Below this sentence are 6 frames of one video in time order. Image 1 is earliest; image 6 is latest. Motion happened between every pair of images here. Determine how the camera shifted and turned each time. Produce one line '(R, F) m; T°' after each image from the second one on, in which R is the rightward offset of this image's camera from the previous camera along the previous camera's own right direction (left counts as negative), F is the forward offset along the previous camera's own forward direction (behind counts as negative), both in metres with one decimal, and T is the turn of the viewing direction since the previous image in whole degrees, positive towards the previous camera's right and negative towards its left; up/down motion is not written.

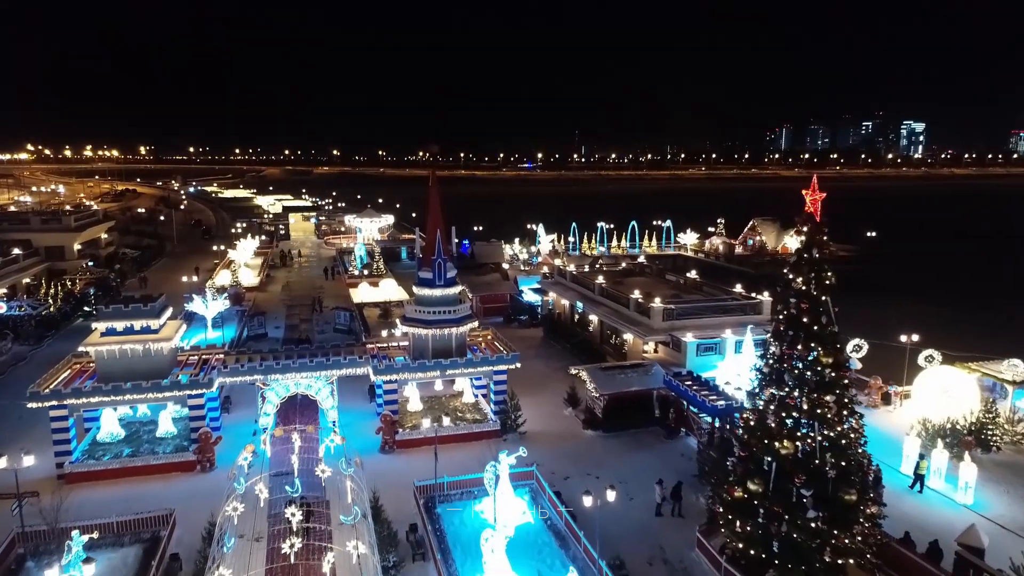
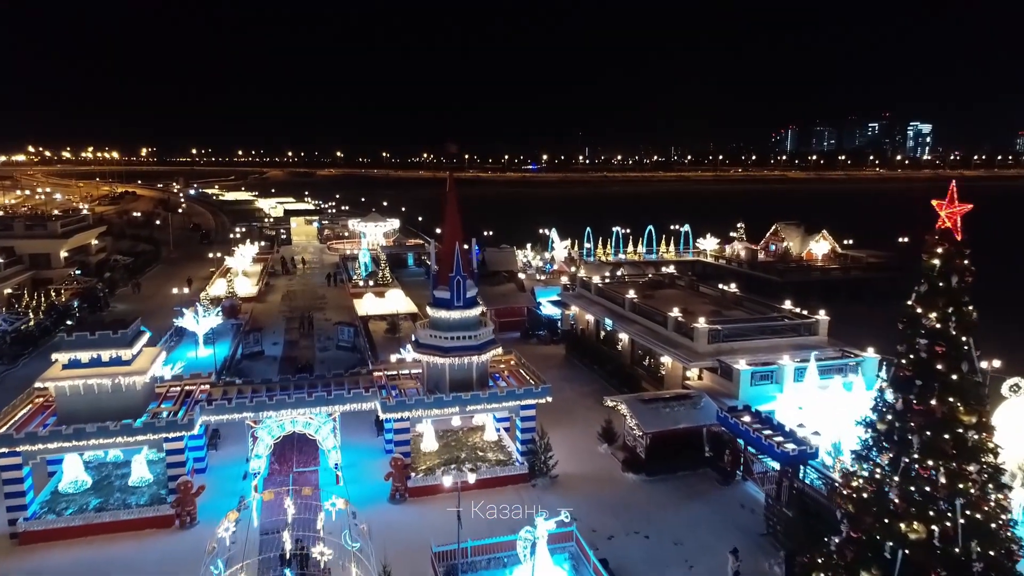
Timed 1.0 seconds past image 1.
(-0.5, +2.2) m; 0°
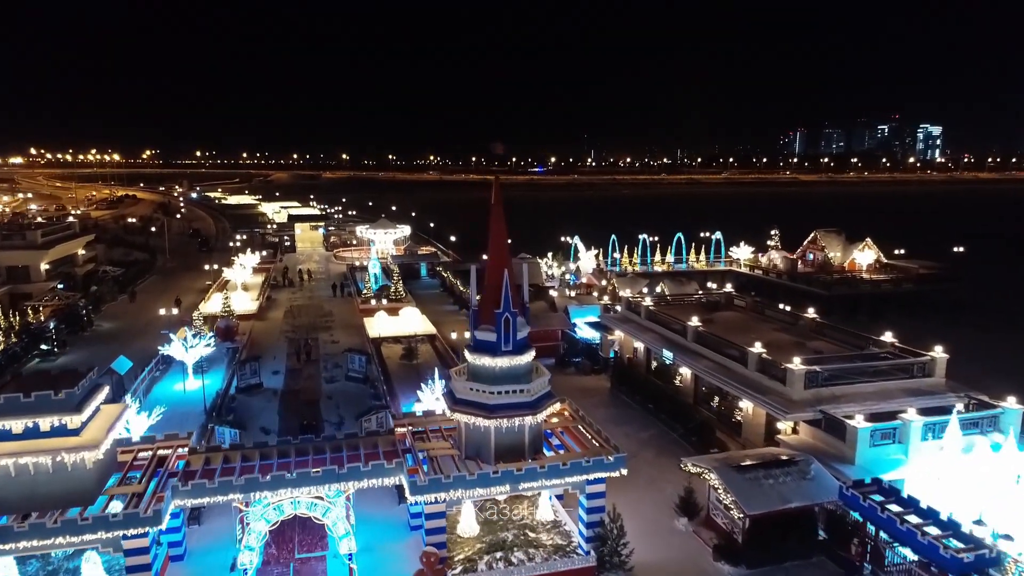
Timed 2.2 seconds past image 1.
(-0.9, +3.1) m; 0°
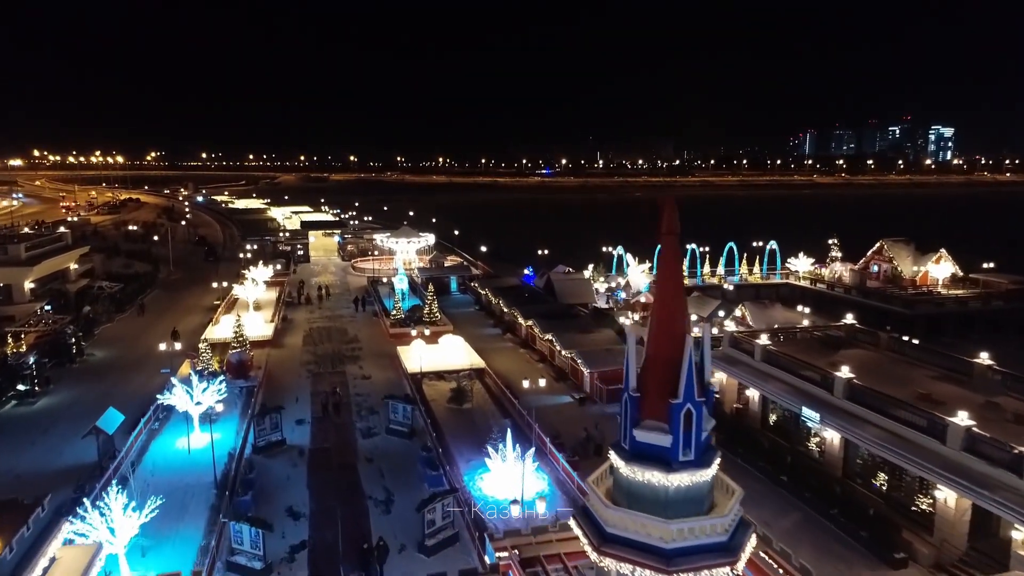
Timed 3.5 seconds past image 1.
(-1.8, +3.9) m; 0°
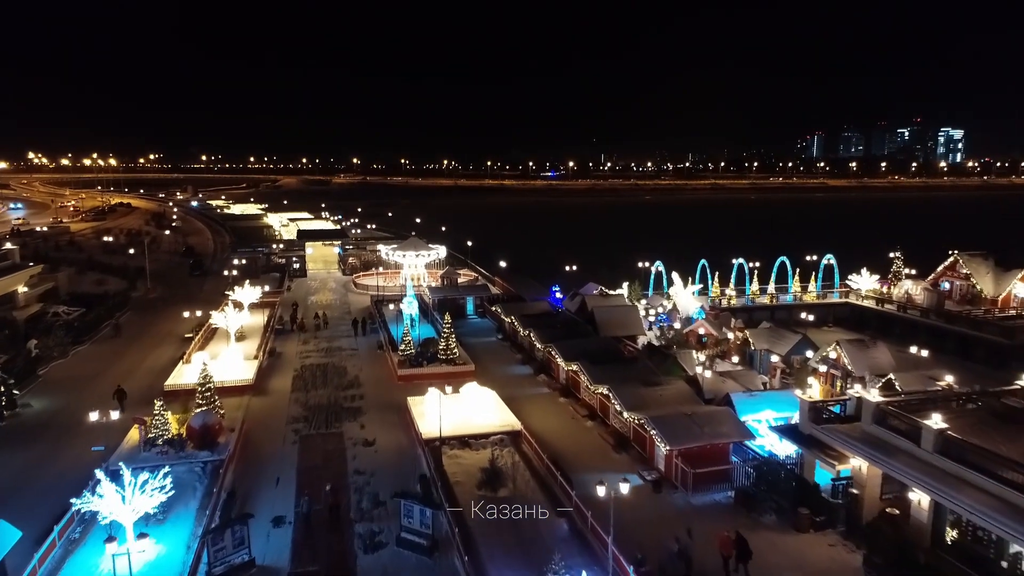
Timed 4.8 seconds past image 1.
(-1.0, +4.8) m; 0°
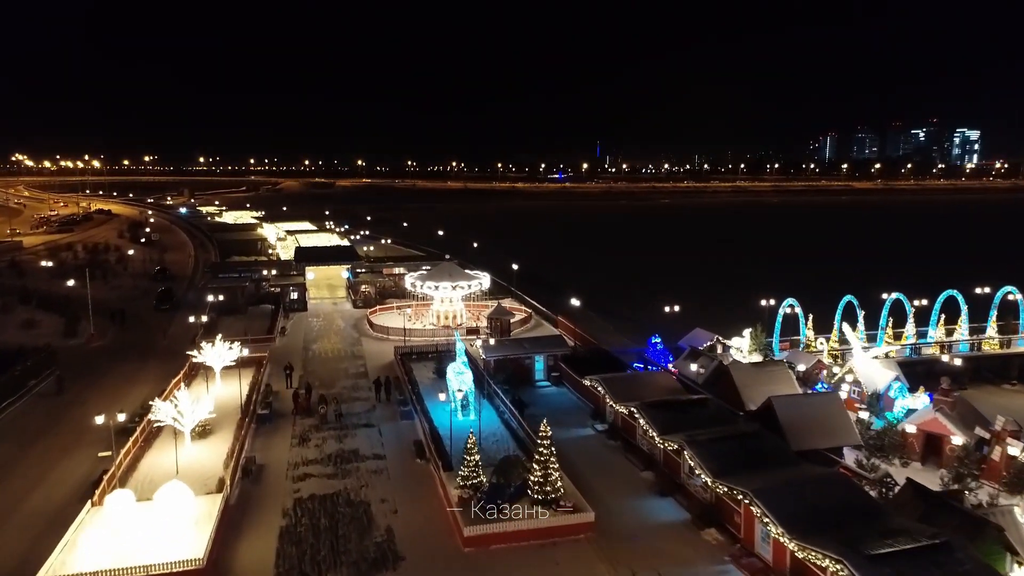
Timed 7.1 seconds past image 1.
(-2.6, +9.4) m; 0°
